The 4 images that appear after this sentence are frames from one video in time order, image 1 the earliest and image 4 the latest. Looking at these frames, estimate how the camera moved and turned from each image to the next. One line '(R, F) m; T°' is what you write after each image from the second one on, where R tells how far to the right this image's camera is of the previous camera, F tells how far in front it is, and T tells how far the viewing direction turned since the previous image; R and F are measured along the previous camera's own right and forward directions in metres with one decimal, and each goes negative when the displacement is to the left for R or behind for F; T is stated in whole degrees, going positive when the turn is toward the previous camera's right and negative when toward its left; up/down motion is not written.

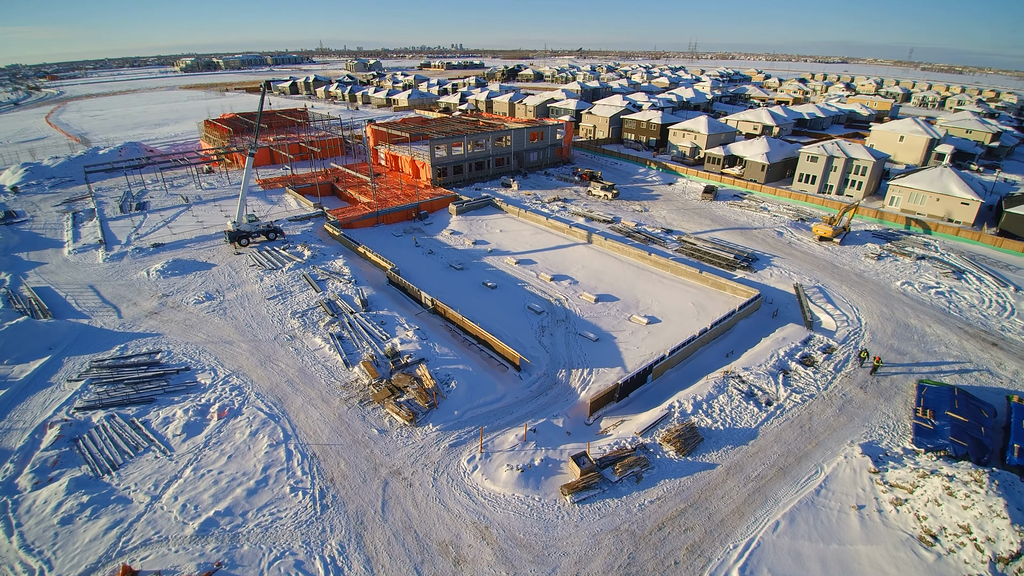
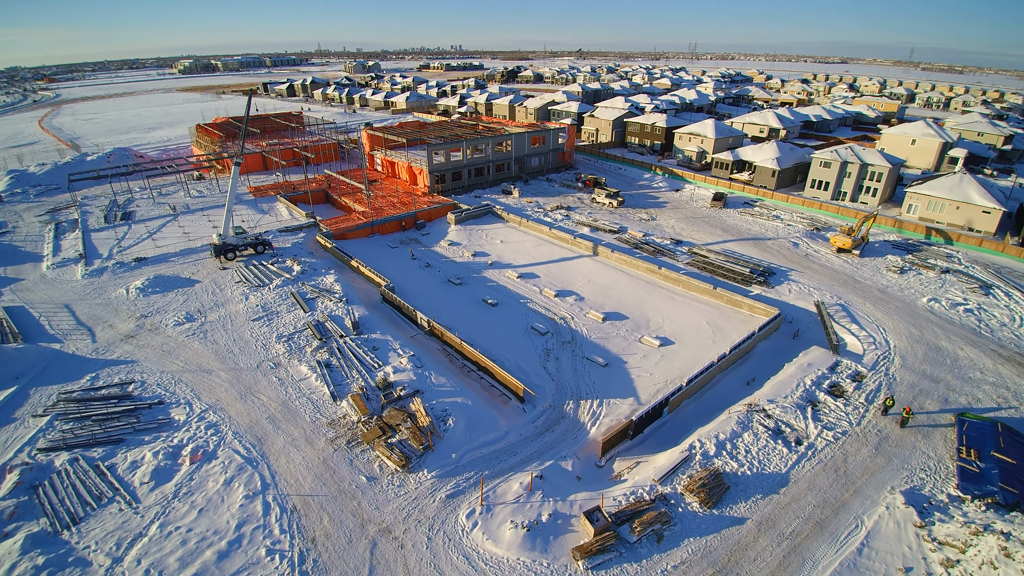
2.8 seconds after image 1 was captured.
(-0.1, +1.4) m; 0°
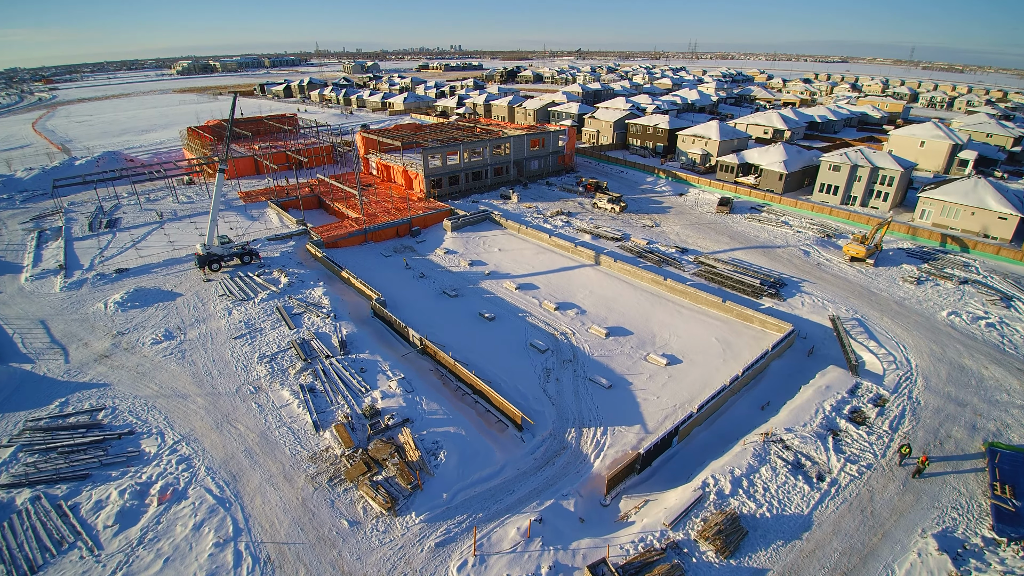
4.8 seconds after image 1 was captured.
(+0.1, +1.1) m; 0°
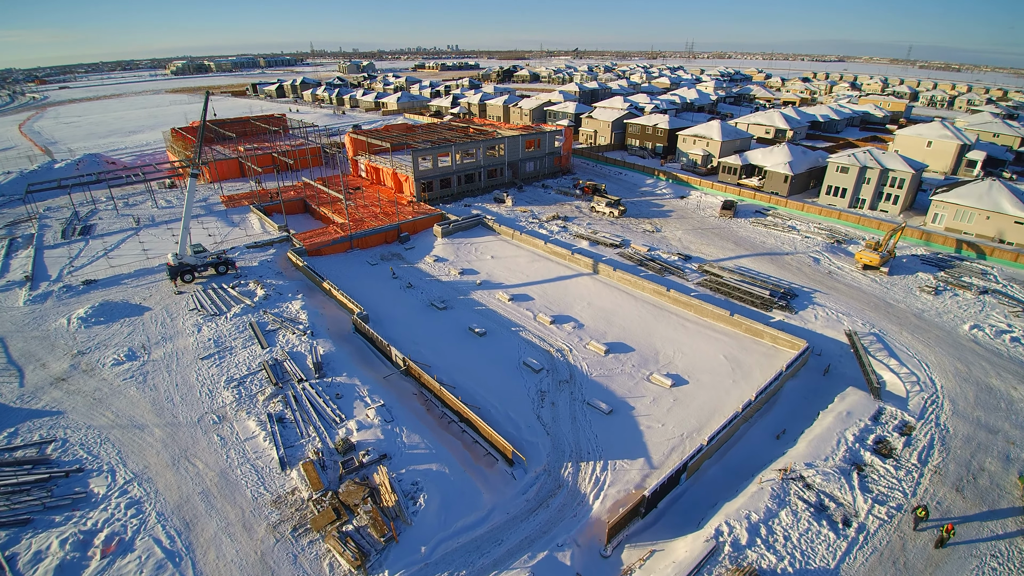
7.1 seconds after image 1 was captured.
(+0.2, +1.4) m; 0°
